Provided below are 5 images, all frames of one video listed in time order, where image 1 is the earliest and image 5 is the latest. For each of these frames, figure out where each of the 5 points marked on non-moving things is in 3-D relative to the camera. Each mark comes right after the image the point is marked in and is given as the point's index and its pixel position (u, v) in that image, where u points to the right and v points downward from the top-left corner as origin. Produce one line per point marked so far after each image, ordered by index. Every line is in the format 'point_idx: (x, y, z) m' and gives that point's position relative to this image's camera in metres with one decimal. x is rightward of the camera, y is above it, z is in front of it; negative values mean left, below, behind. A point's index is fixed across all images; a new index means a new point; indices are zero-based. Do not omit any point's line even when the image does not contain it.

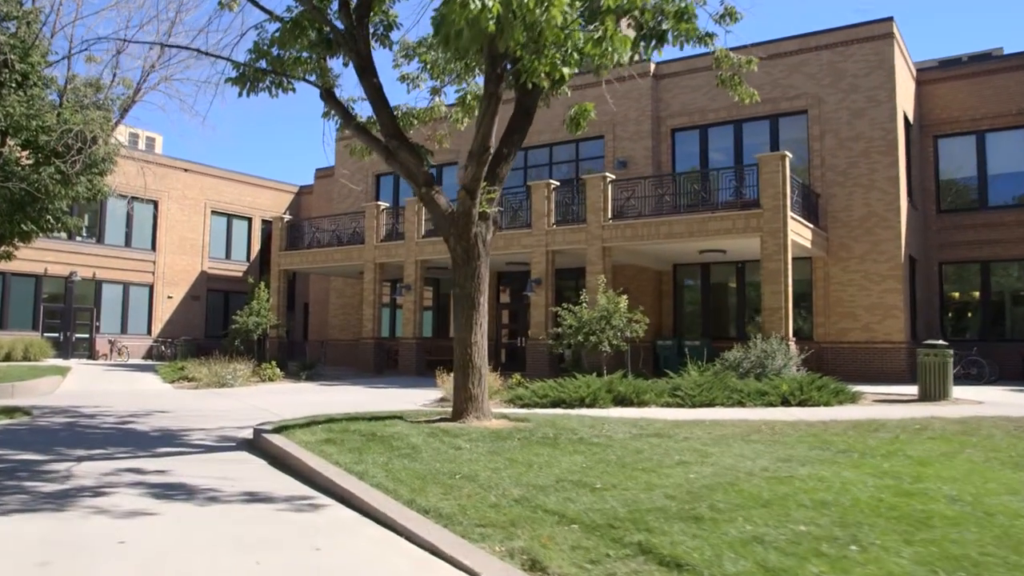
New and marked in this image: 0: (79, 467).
0: (-3.7, -1.5, +7.8) m
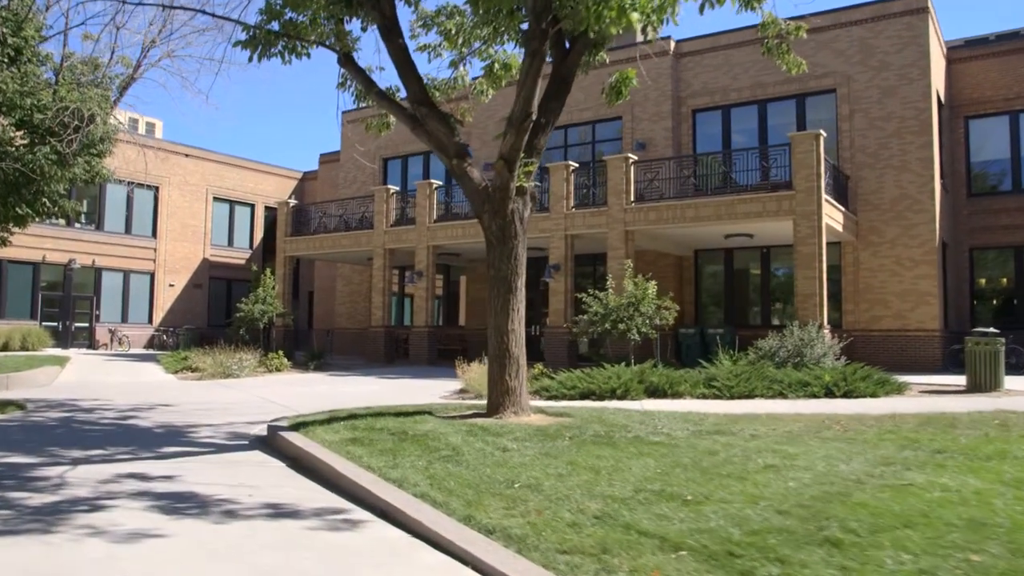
0: (-3.2, -1.4, +6.8) m
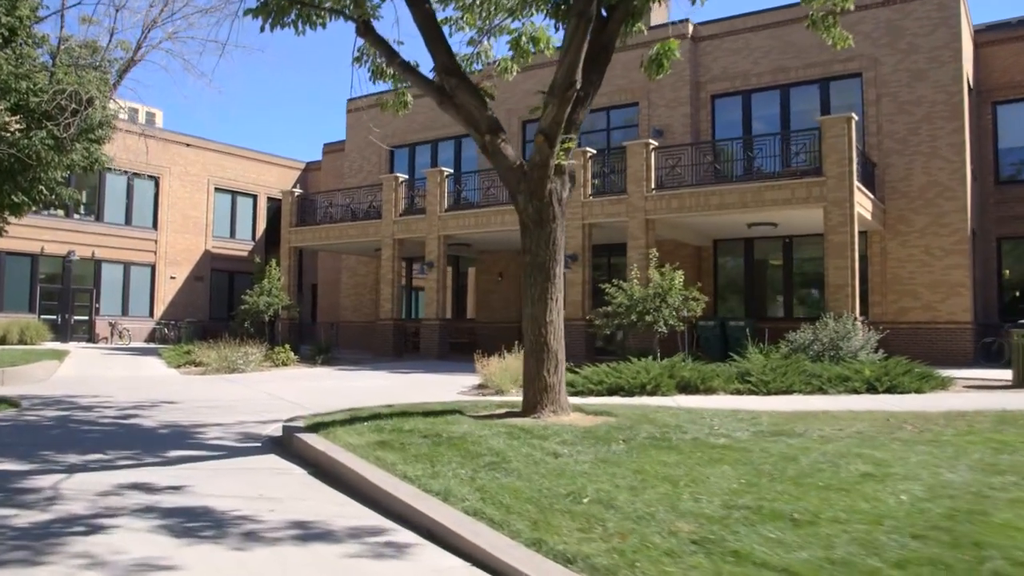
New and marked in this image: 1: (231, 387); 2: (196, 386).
0: (-2.9, -1.3, +6.0) m
1: (-5.0, -1.7, +15.9) m
2: (-5.4, -1.7, +16.0) m
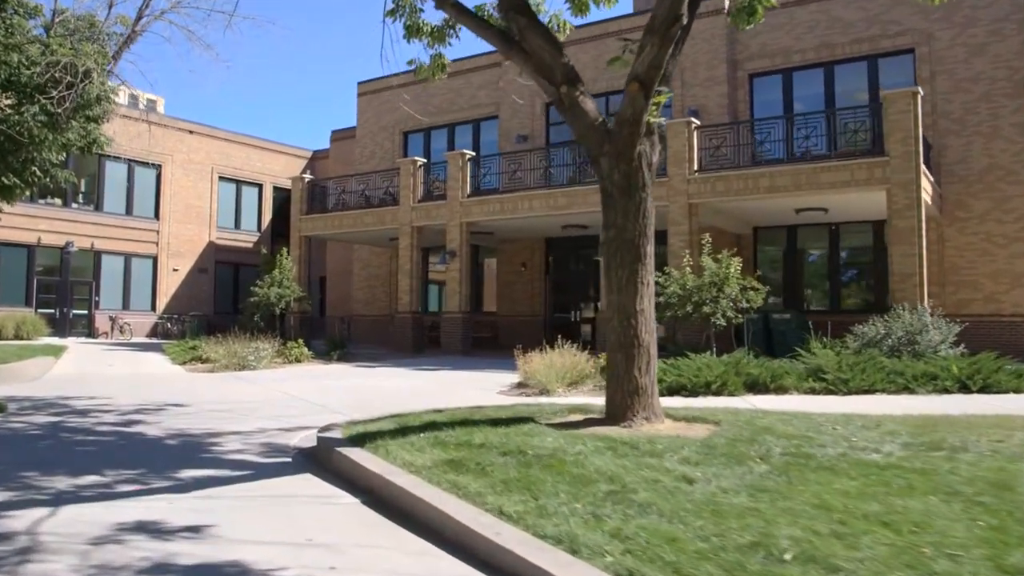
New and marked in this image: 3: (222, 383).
0: (-2.2, -1.1, +4.5) m
1: (-4.3, -1.5, +14.4) m
2: (-4.8, -1.5, +14.5) m
3: (-4.8, -1.6, +15.2) m
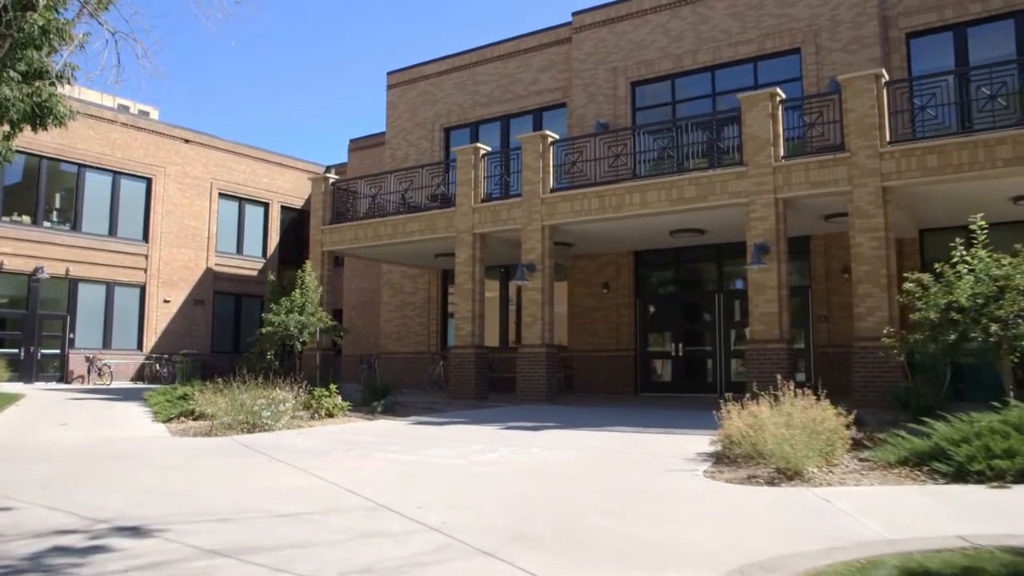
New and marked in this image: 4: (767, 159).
0: (-0.4, -0.8, -1.1) m
1: (-2.5, -1.7, +8.8) m
2: (-3.0, -1.7, +8.9) m
3: (-3.0, -1.7, +9.6) m
4: (+3.9, +2.0, +14.2) m
